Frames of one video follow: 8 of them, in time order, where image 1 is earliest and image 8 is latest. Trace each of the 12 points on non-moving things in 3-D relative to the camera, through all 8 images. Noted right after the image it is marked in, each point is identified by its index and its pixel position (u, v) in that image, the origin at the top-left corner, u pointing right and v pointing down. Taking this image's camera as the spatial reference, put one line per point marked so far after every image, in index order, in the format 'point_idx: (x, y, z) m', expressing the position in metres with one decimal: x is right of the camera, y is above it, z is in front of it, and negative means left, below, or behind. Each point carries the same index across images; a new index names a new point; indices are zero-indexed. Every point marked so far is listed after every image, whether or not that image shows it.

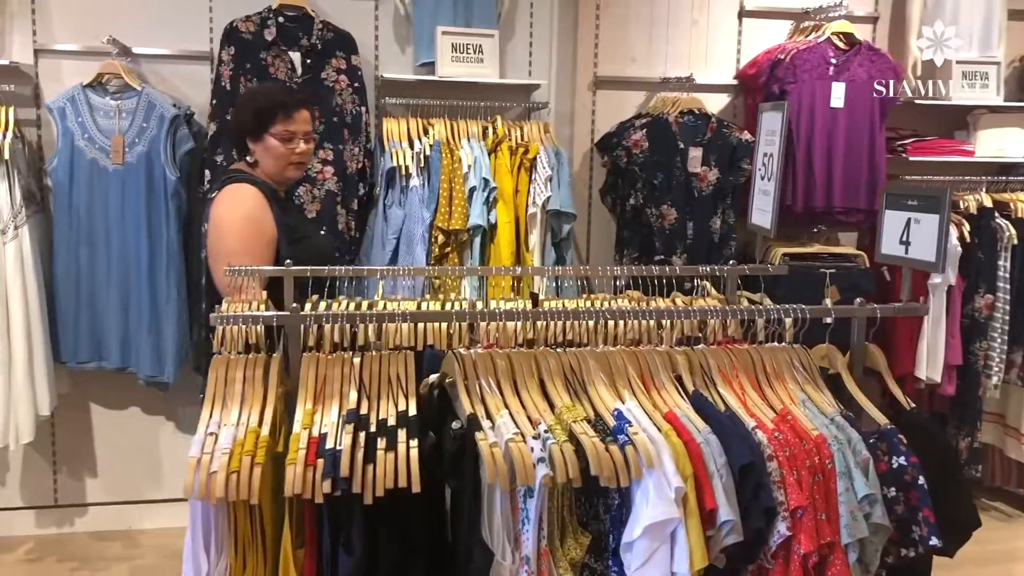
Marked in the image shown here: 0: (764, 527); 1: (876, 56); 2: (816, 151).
0: (+0.3, -0.3, +1.2) m
1: (+1.1, +0.7, +3.0) m
2: (+1.0, +0.4, +2.9) m
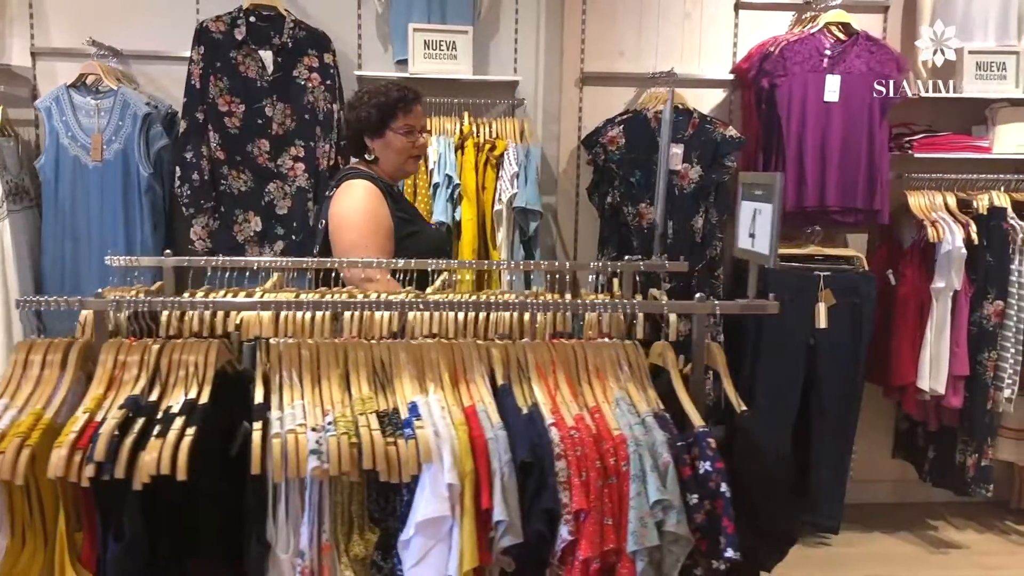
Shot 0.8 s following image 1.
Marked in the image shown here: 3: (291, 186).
0: (0.0, -0.3, +1.1) m
1: (+1.1, +0.7, +2.8) m
2: (+0.9, +0.4, +2.8) m
3: (-0.6, +0.3, +2.7) m
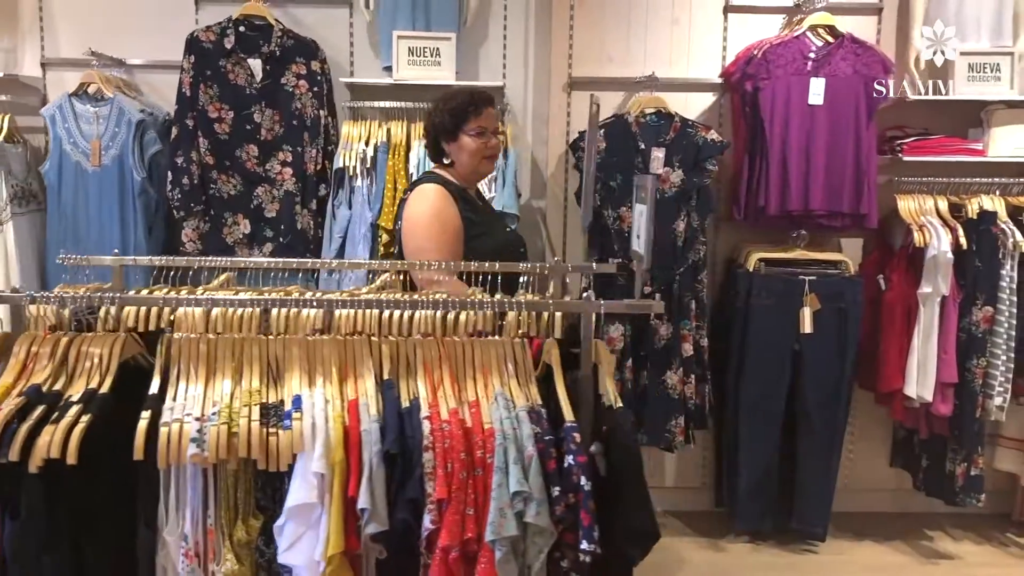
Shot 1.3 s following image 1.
0: (-0.1, -0.3, +1.2) m
1: (+1.0, +0.7, +2.8) m
2: (+0.8, +0.4, +2.8) m
3: (-0.7, +0.3, +2.8) m
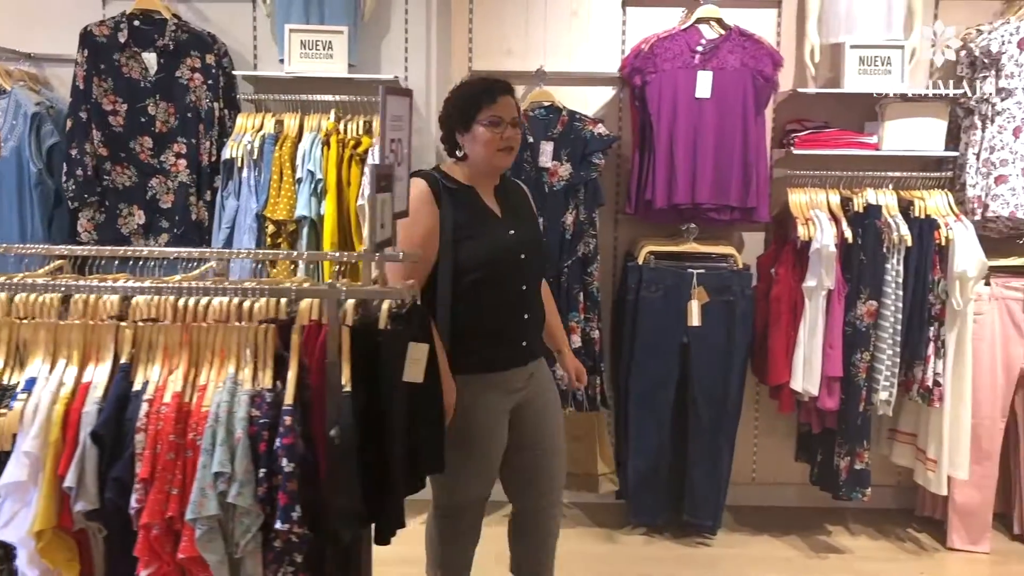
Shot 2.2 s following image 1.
0: (-0.5, -0.3, +1.2) m
1: (+0.7, +0.7, +2.8) m
2: (+0.5, +0.4, +2.8) m
3: (-1.0, +0.3, +2.9) m
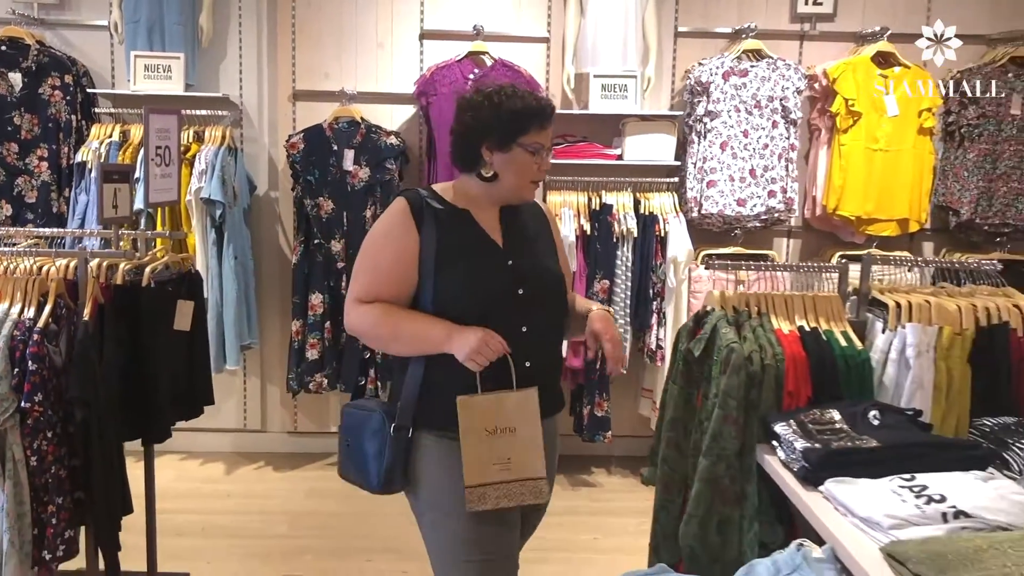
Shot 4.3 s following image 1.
0: (-1.1, -0.2, +1.8) m
1: (0.0, +0.8, +3.4) m
2: (-0.2, +0.5, +3.4) m
3: (-1.7, +0.4, +3.4) m
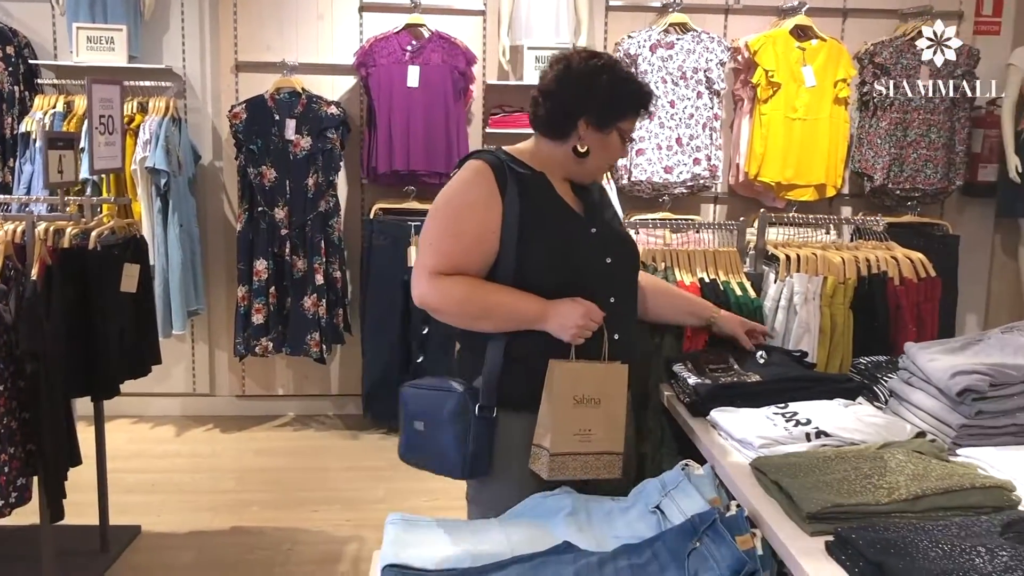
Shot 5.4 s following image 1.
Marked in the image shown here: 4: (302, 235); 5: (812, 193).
0: (-1.3, -0.1, +1.9) m
1: (-0.2, +0.9, +3.6) m
2: (-0.4, +0.6, +3.6) m
3: (-2.0, +0.5, +3.5) m
4: (-0.8, +0.2, +3.6) m
5: (+1.2, +0.4, +3.7) m
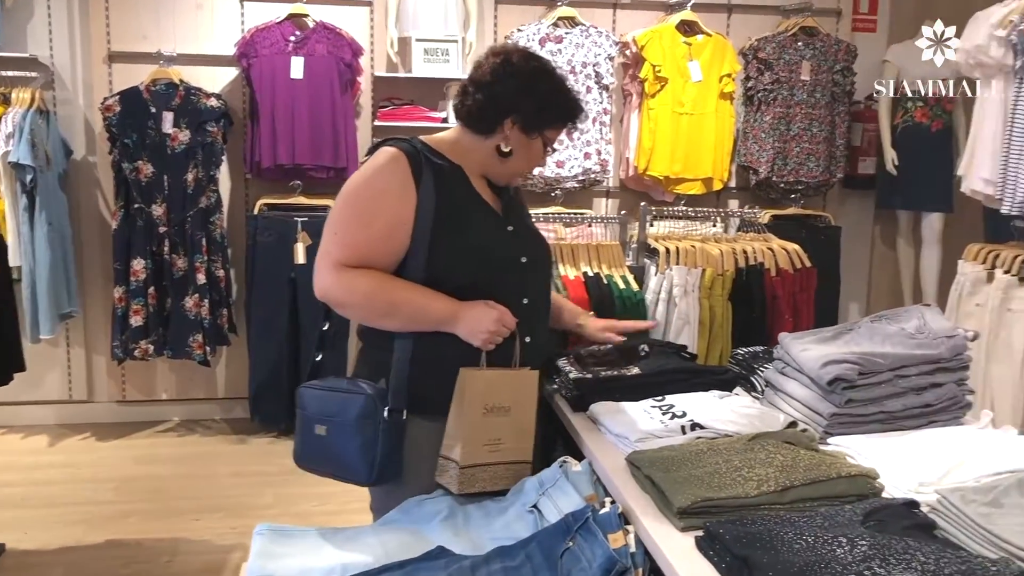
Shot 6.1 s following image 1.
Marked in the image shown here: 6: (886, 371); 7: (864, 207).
0: (-1.5, -0.1, +1.7) m
1: (-0.7, +0.9, +3.5) m
2: (-0.8, +0.6, +3.4) m
3: (-2.4, +0.5, +3.2) m
4: (-1.2, +0.2, +3.5) m
5: (+0.8, +0.4, +3.8) m
6: (+0.6, -0.1, +1.5) m
7: (+1.6, +0.4, +4.2) m
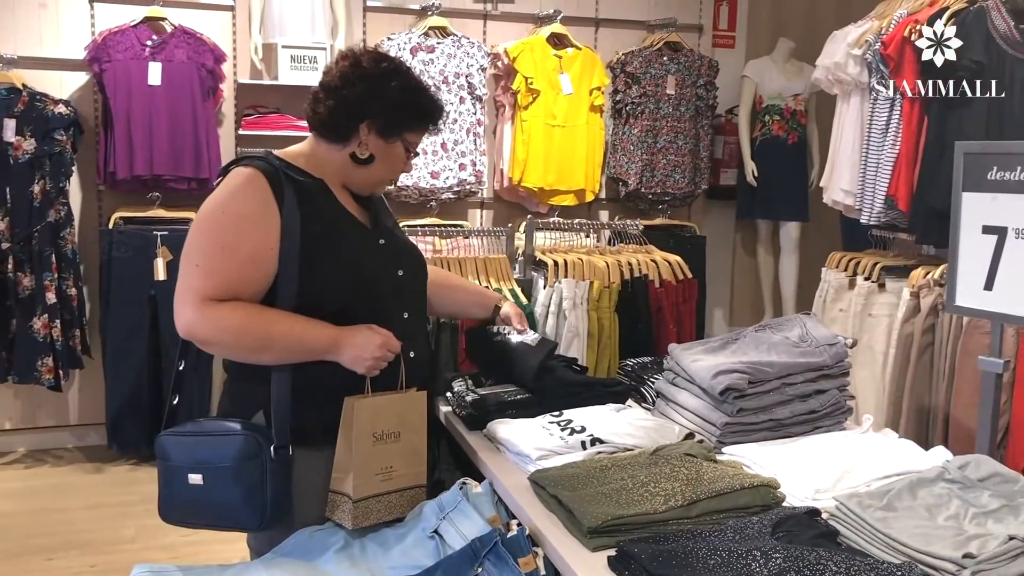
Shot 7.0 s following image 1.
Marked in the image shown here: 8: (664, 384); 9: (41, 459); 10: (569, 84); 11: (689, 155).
0: (-1.7, -0.2, +1.5) m
1: (-1.1, +0.9, +3.3) m
2: (-1.3, +0.6, +3.3) m
3: (-2.8, +0.4, +2.8) m
4: (-1.7, +0.1, +3.2) m
5: (+0.2, +0.4, +3.8) m
6: (+0.4, -0.2, +1.6) m
7: (+1.0, +0.3, +4.4) m
8: (+0.3, -0.2, +1.7) m
9: (-1.8, -0.6, +3.5) m
10: (+0.2, +0.8, +3.7) m
11: (+0.7, +0.5, +3.9) m
